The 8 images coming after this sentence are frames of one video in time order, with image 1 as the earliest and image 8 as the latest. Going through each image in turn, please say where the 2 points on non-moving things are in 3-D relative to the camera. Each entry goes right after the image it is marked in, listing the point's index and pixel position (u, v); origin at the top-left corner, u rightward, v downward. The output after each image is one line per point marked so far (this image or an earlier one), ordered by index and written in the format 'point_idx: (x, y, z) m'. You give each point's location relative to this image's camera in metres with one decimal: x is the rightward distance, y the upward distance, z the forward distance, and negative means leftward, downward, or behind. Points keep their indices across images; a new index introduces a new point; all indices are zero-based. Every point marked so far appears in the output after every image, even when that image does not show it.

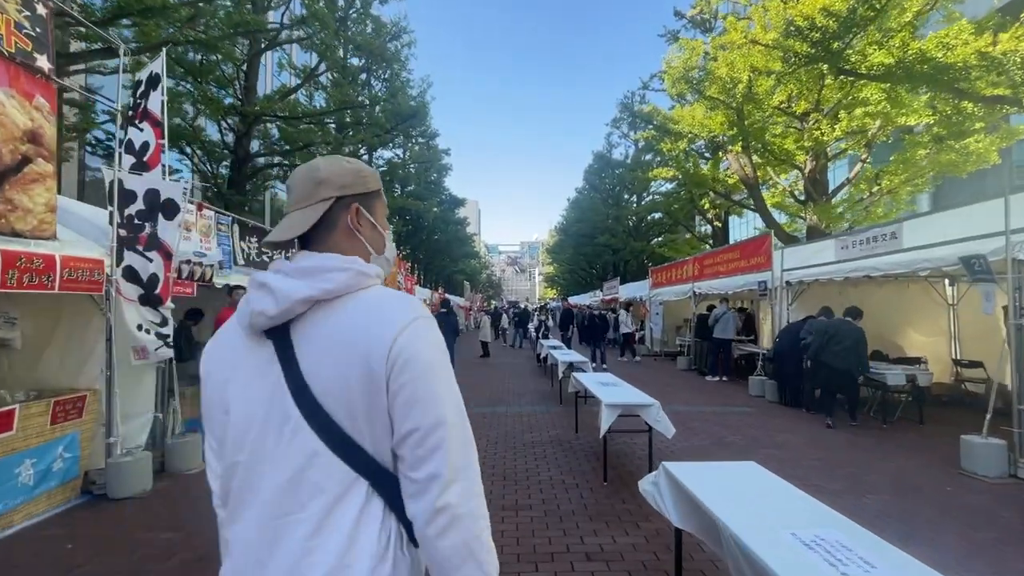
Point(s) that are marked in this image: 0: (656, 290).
0: (+6.0, -0.1, +19.8) m
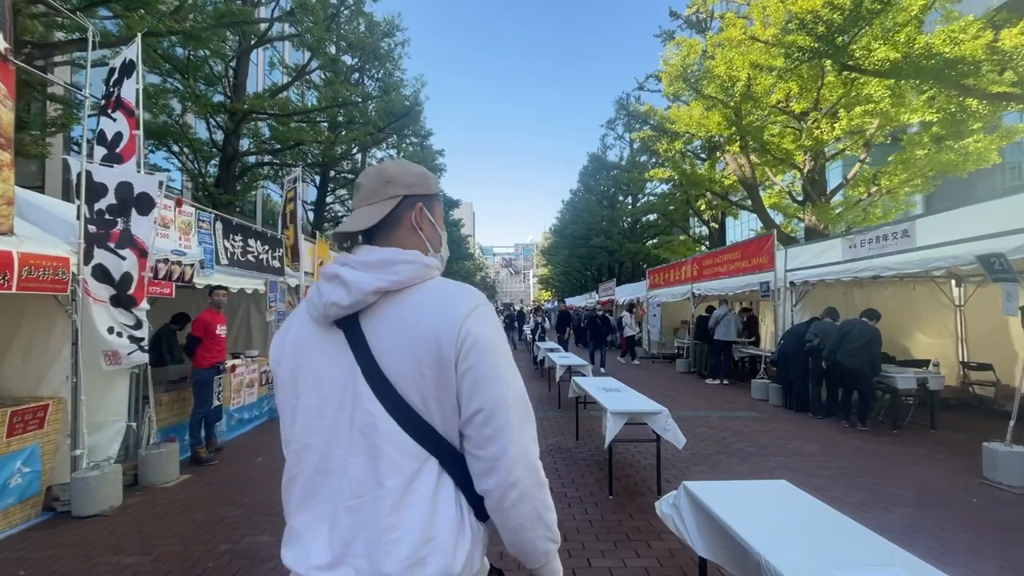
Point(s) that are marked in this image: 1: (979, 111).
0: (+5.8, -0.2, +19.5) m
1: (+11.5, +4.3, +11.7) m
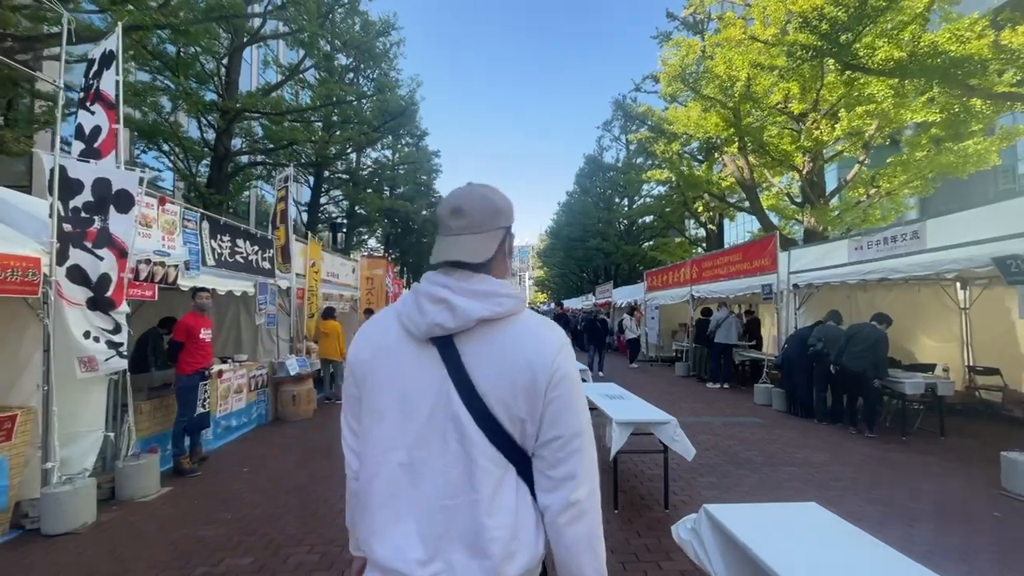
0: (+5.7, -0.3, +19.3) m
1: (+11.4, +4.3, +11.5) m
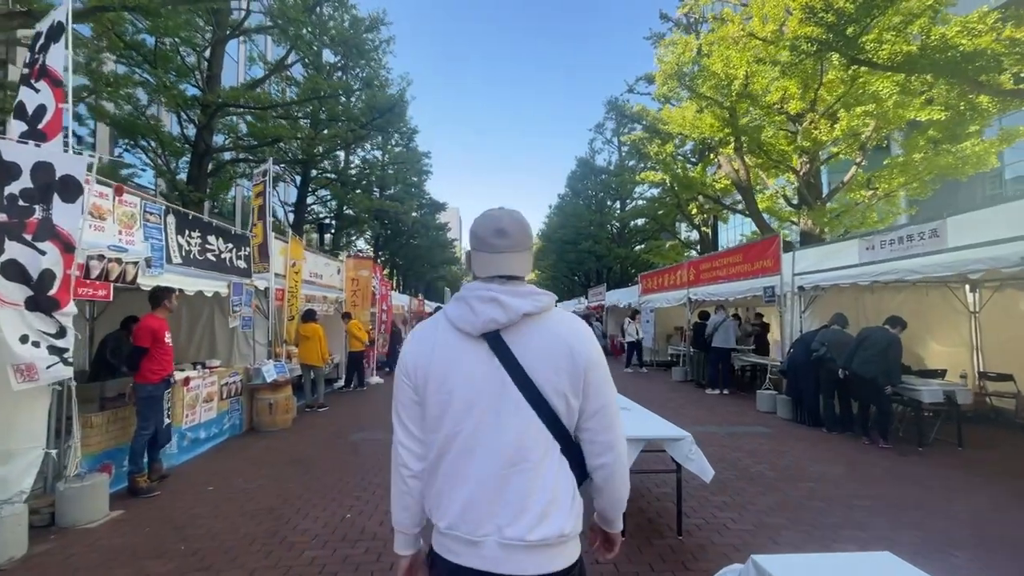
0: (+5.3, -0.4, +18.9) m
1: (+11.2, +4.2, +11.2) m
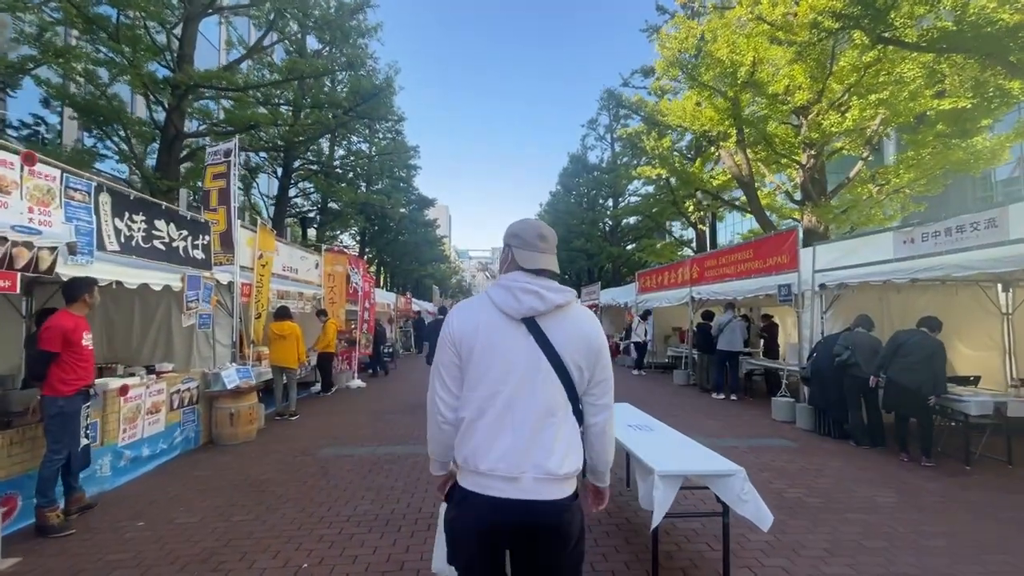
0: (+5.0, -0.3, +18.0) m
1: (+11.1, +4.2, +10.5) m
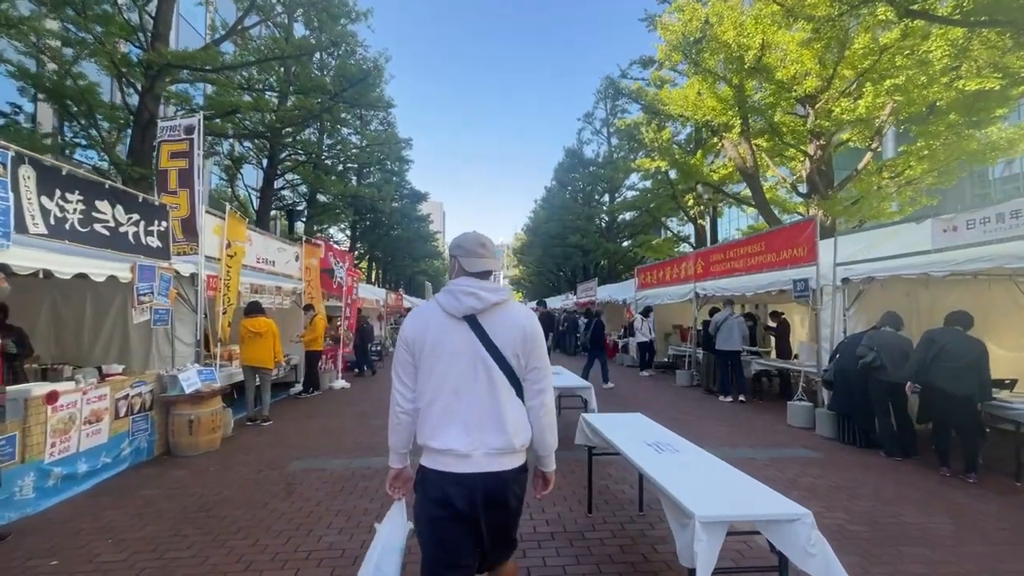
0: (+4.8, -0.2, +17.3) m
1: (+11.0, +4.3, +9.8) m
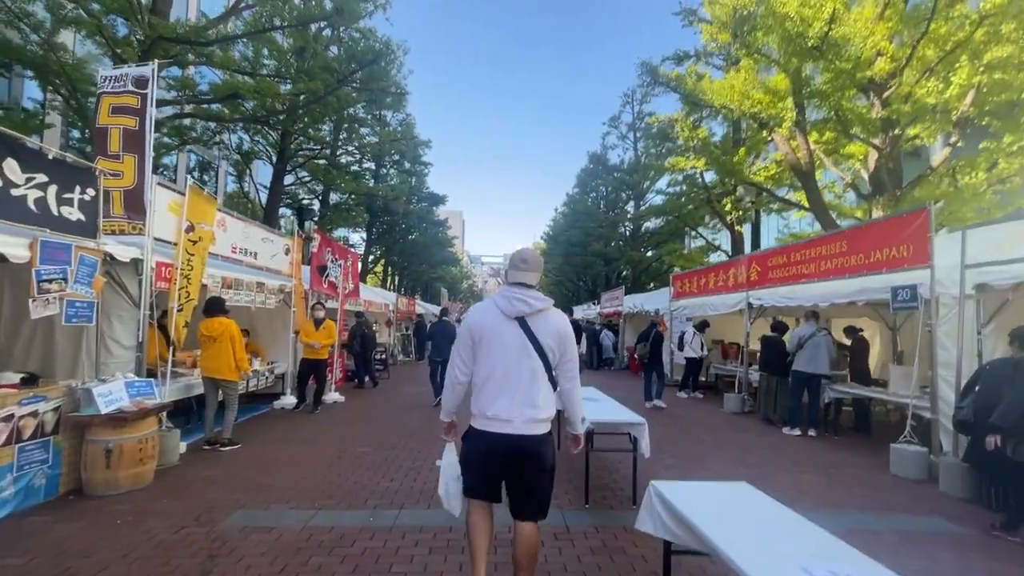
0: (+5.5, -0.4, +15.2) m
1: (+11.5, +4.0, +7.6) m
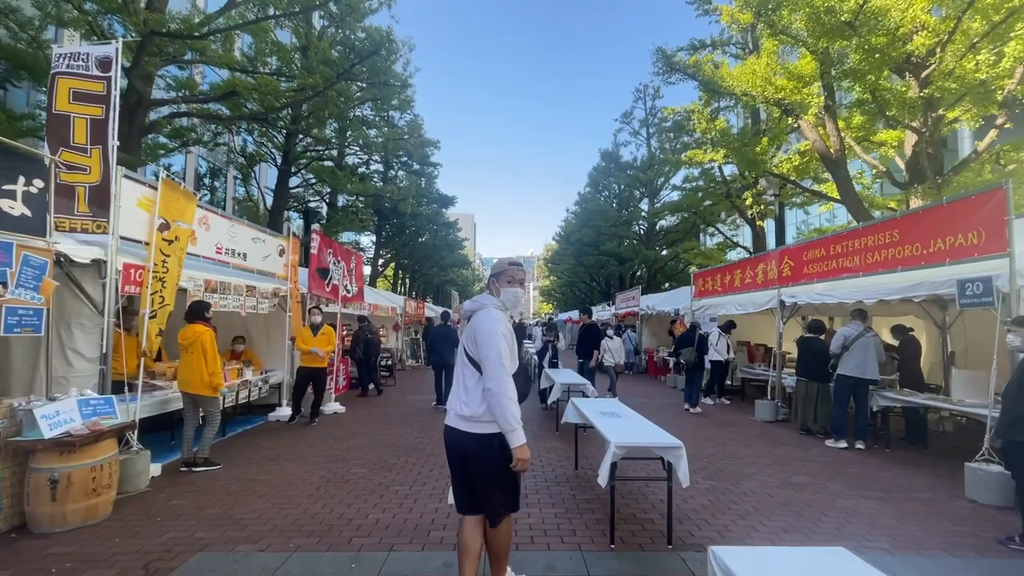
0: (+5.8, -0.4, +14.3) m
1: (+11.6, +4.2, +6.5) m
